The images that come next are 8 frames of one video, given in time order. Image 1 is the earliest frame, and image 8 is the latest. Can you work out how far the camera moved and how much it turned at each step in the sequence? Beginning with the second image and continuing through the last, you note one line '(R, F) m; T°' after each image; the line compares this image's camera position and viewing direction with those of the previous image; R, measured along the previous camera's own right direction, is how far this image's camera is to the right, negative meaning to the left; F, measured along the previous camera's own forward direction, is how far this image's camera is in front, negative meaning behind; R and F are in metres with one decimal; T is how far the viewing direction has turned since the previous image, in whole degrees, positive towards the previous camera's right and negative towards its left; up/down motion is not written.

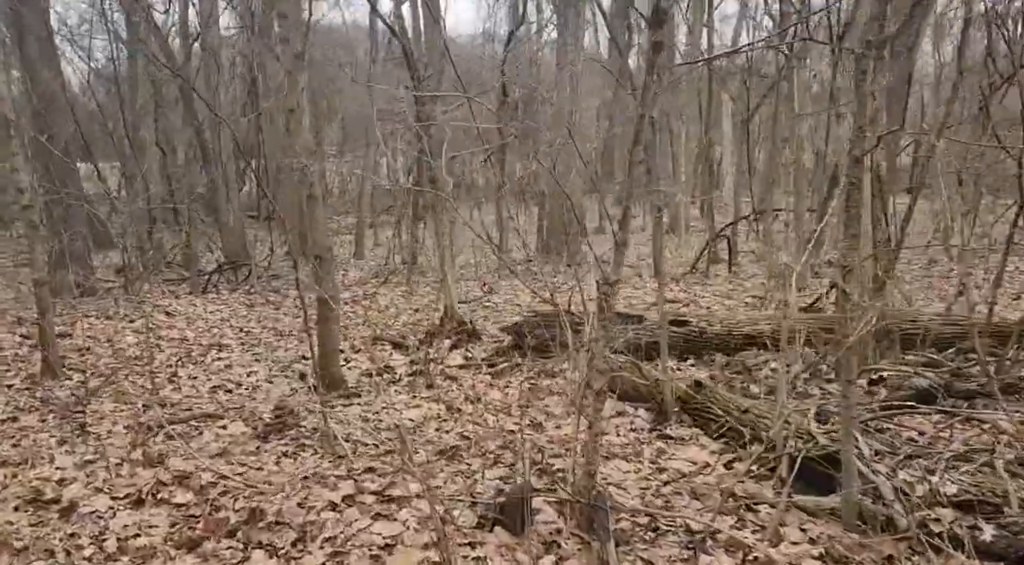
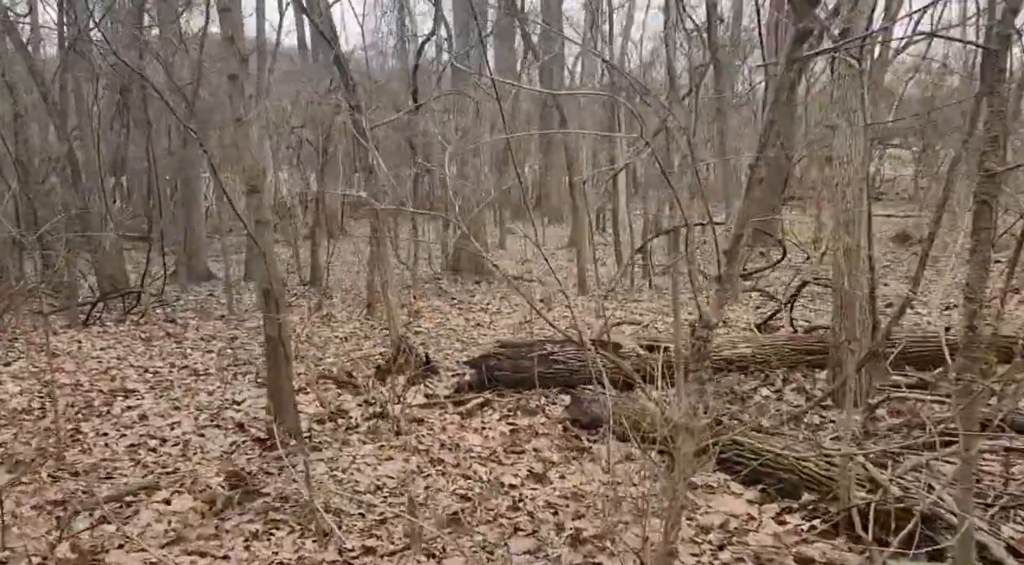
(-0.5, +0.7) m; +8°
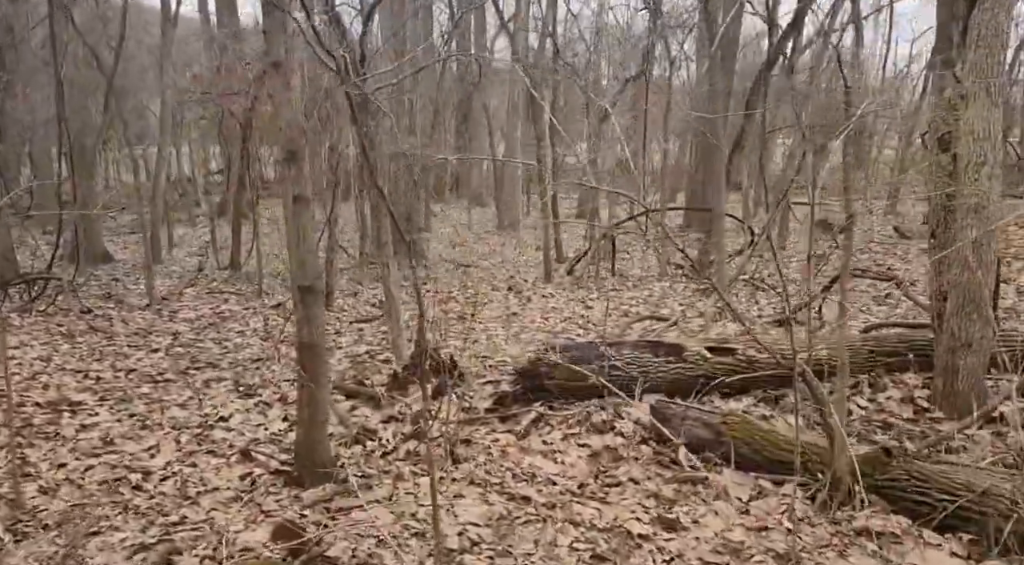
(-0.9, +1.0) m; +7°
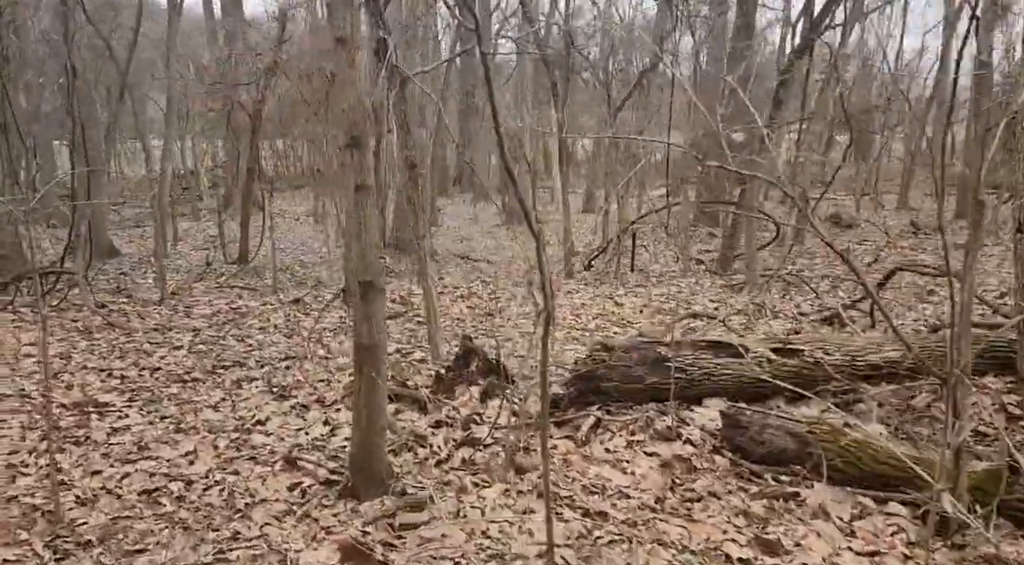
(-0.3, +0.3) m; 0°
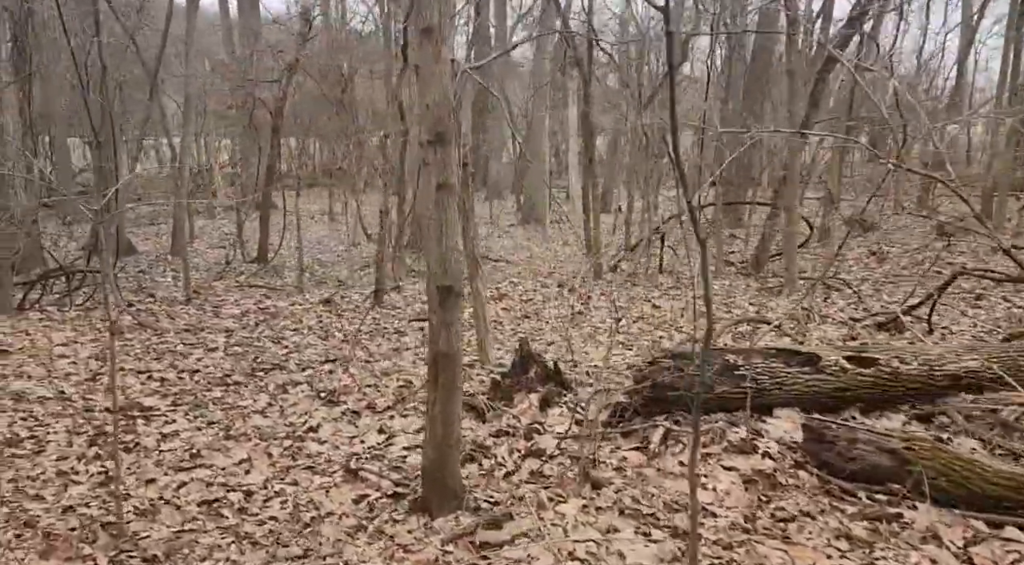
(-0.3, +0.2) m; -1°
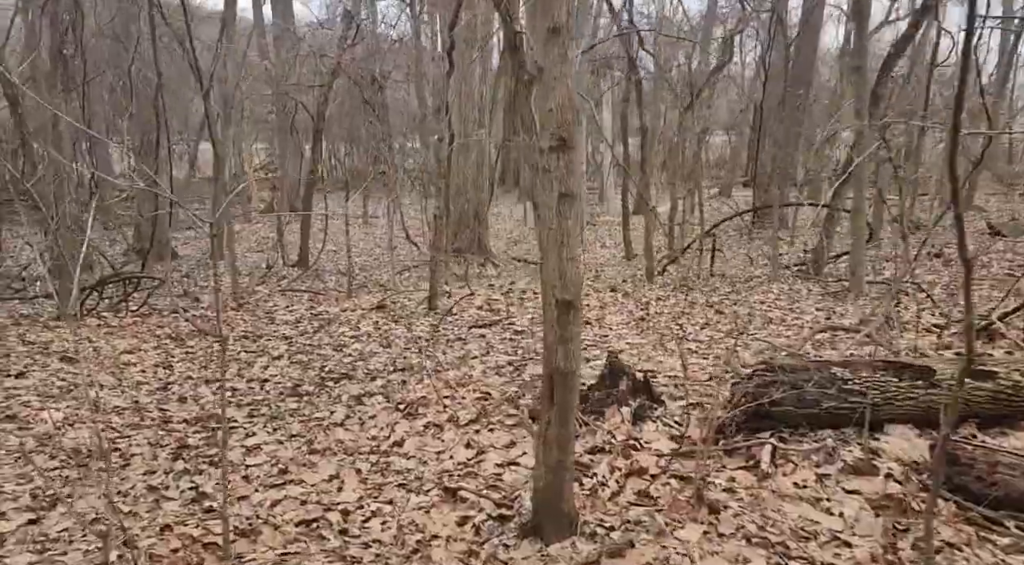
(-0.3, +0.2) m; -2°
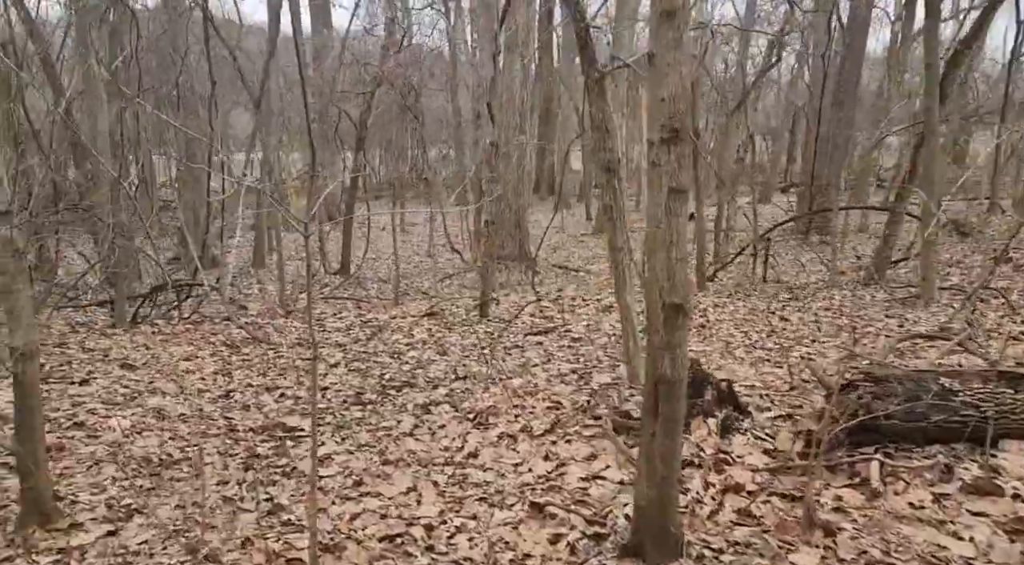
(-0.2, +0.2) m; -2°
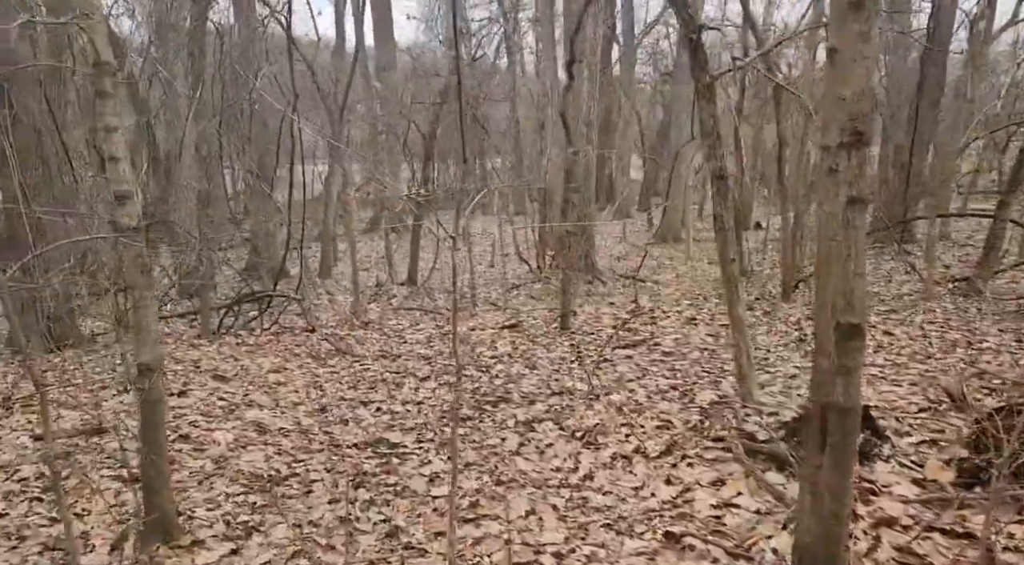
(-0.3, +0.2) m; -4°
